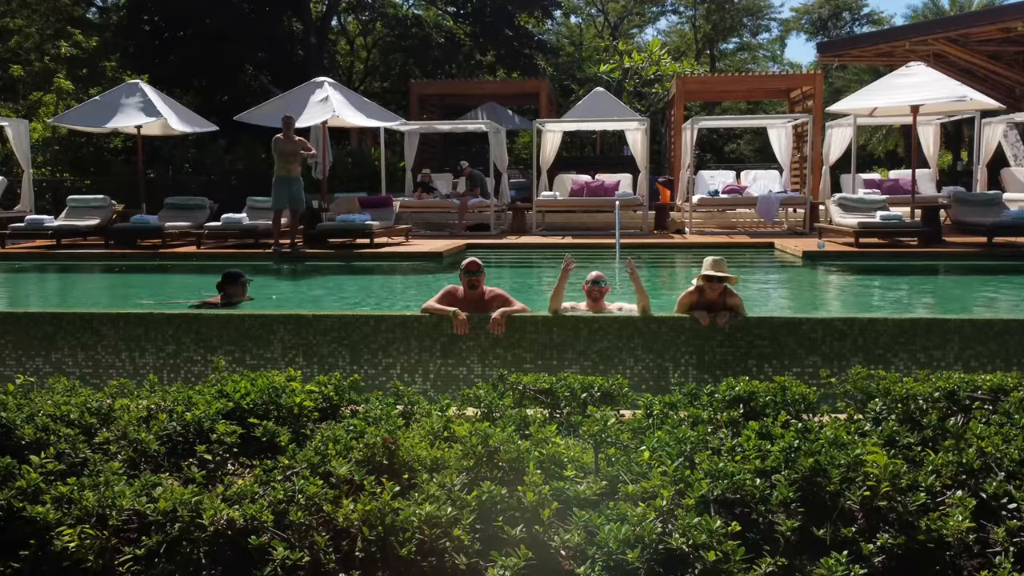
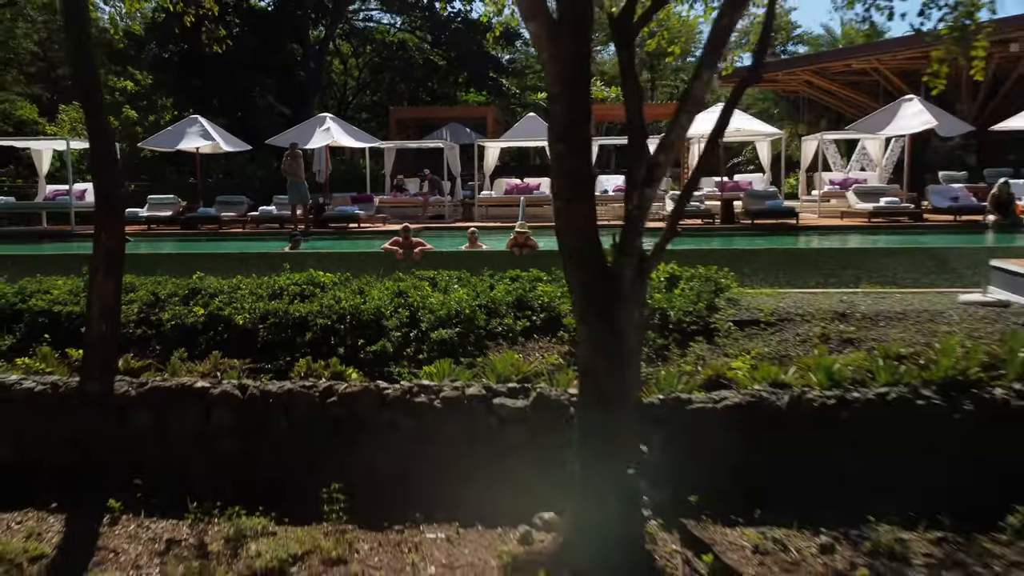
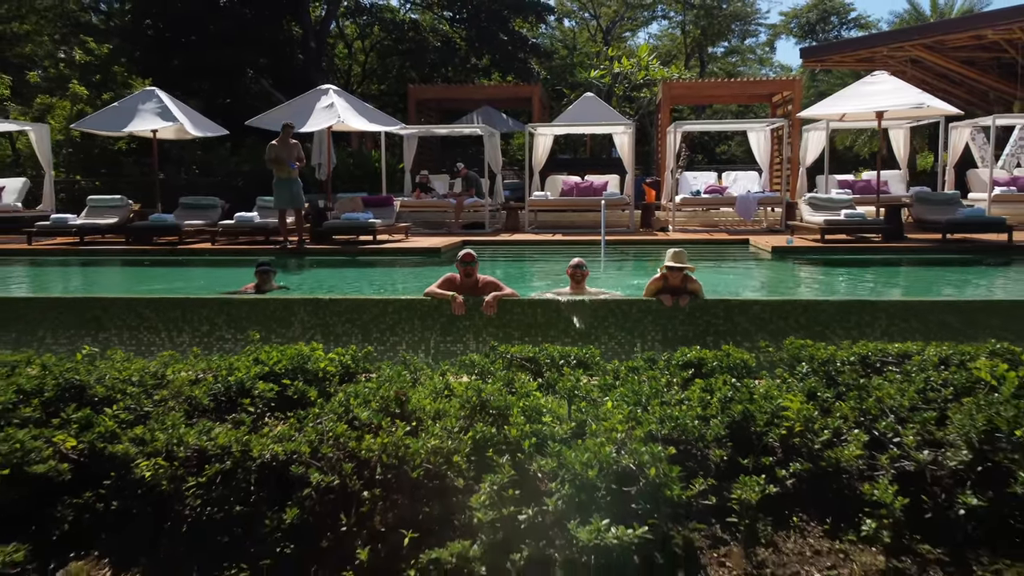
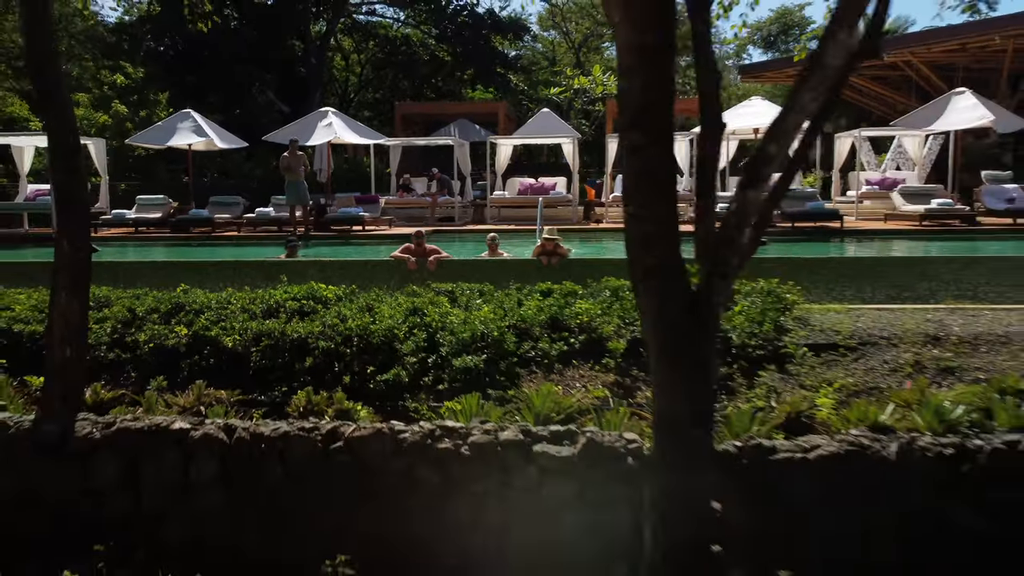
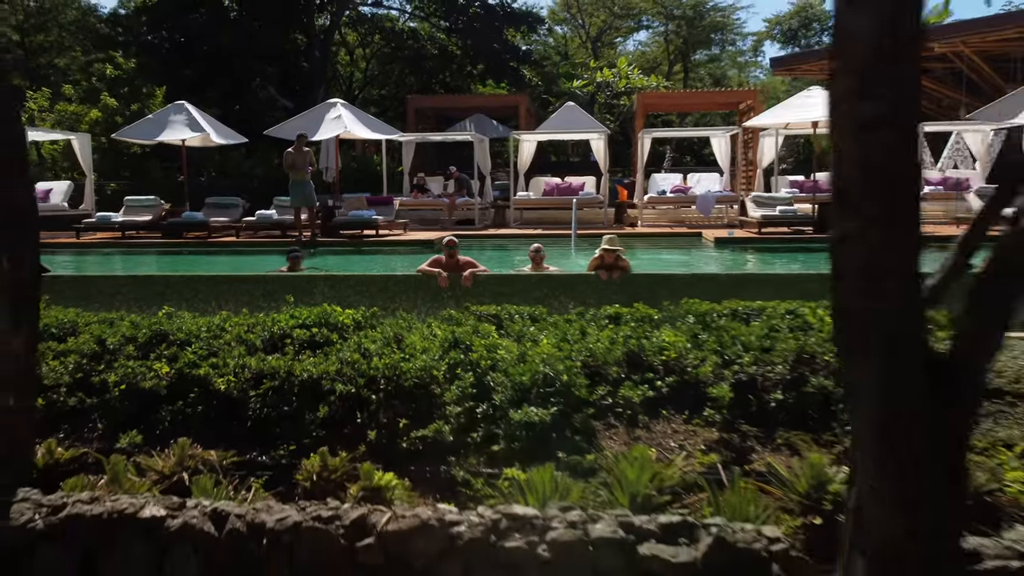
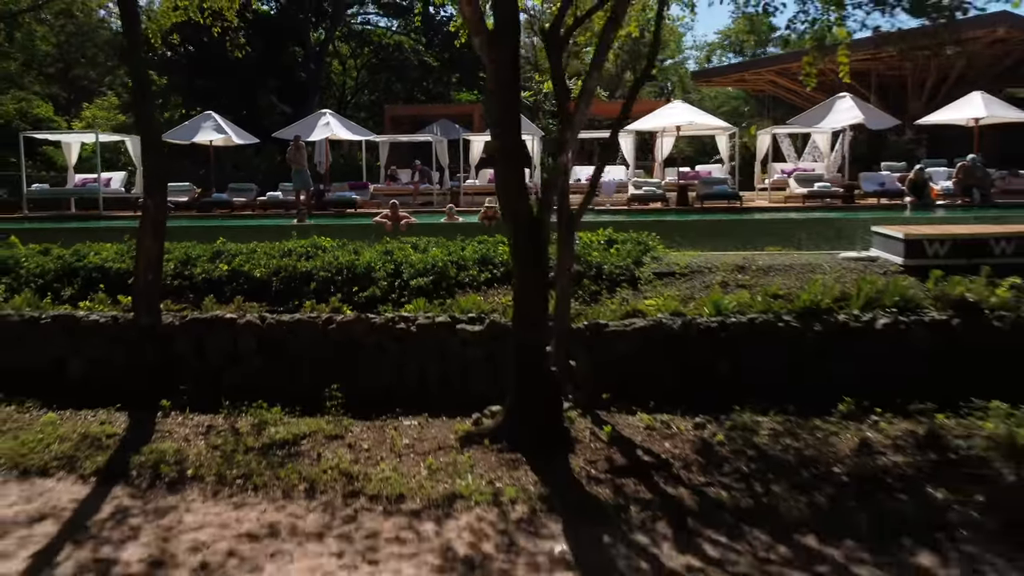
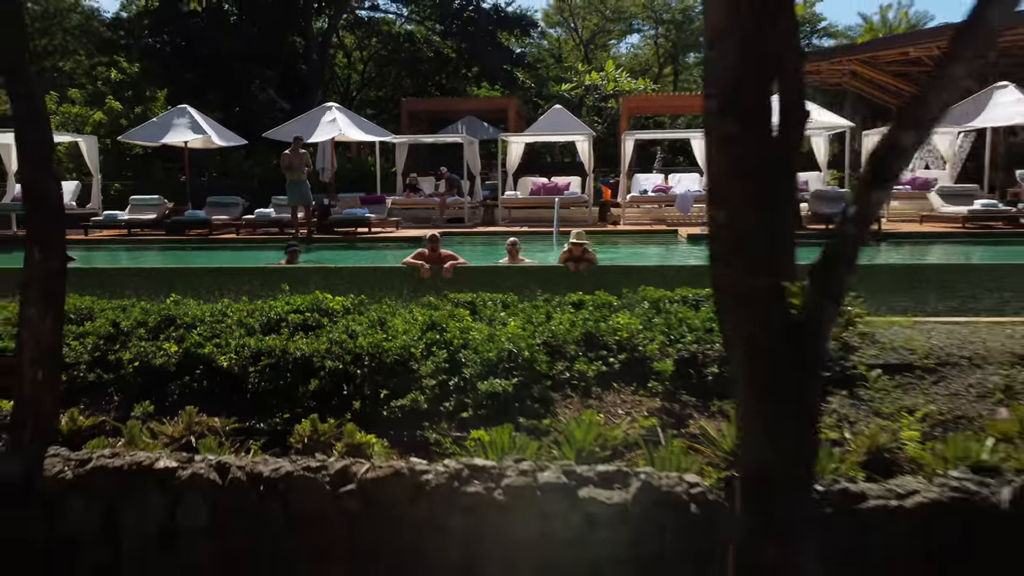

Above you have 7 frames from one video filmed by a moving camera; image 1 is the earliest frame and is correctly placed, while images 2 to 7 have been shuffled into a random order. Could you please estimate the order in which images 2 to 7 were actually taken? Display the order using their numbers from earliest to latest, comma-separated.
3, 5, 7, 4, 2, 6
